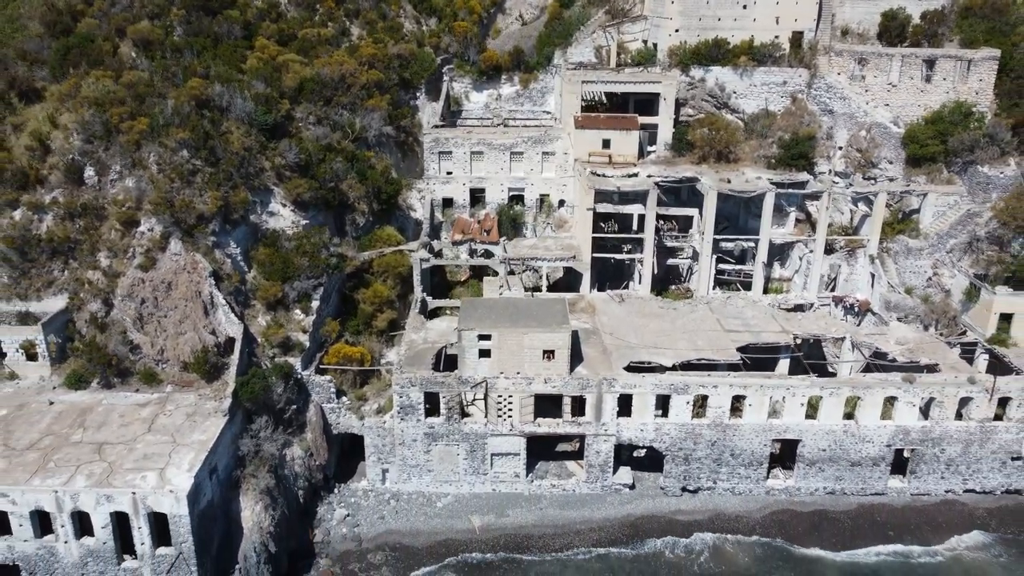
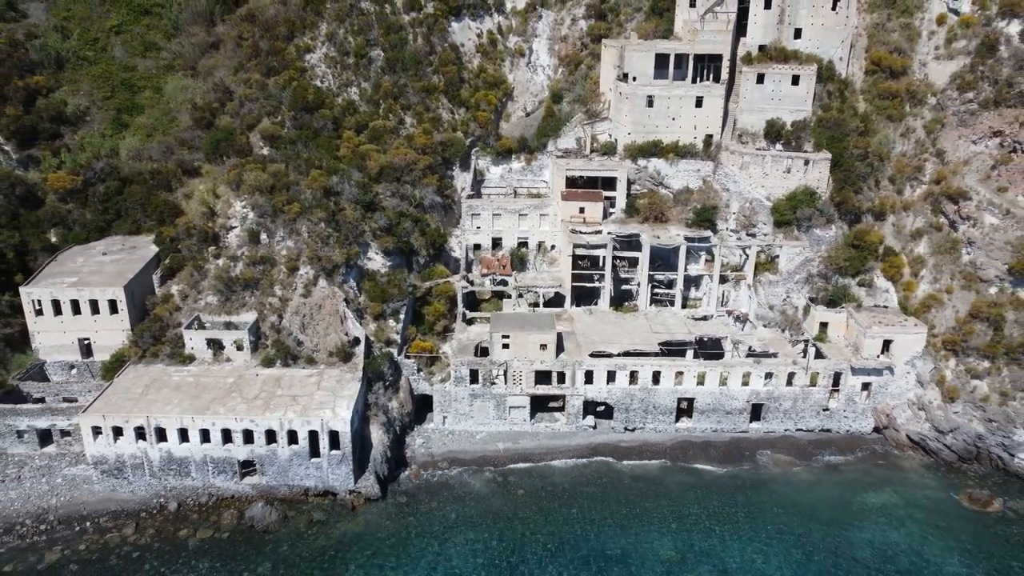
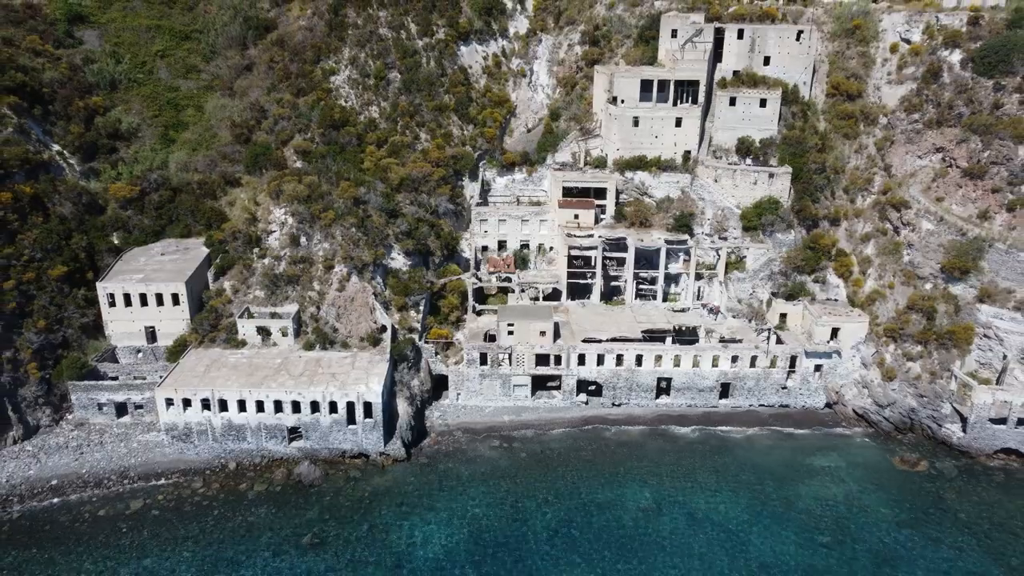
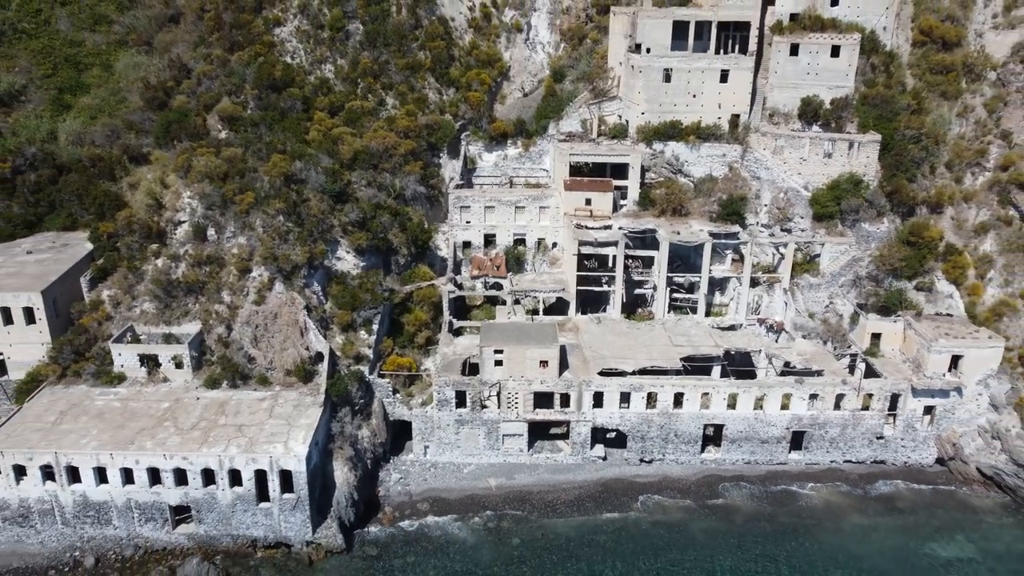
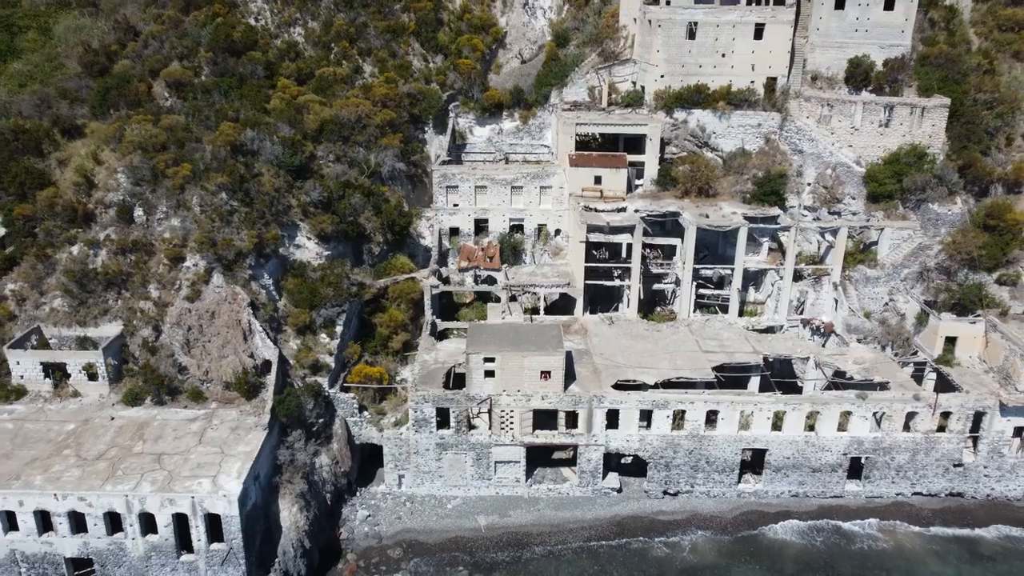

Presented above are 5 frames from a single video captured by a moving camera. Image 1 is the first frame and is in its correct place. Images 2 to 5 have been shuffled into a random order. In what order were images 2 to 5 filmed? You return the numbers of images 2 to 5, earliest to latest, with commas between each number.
5, 4, 2, 3
